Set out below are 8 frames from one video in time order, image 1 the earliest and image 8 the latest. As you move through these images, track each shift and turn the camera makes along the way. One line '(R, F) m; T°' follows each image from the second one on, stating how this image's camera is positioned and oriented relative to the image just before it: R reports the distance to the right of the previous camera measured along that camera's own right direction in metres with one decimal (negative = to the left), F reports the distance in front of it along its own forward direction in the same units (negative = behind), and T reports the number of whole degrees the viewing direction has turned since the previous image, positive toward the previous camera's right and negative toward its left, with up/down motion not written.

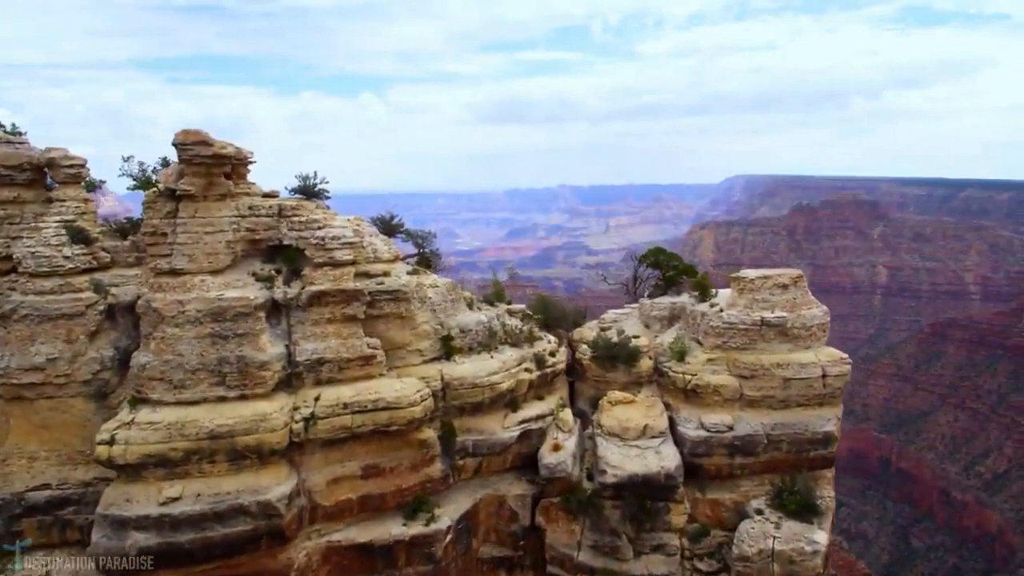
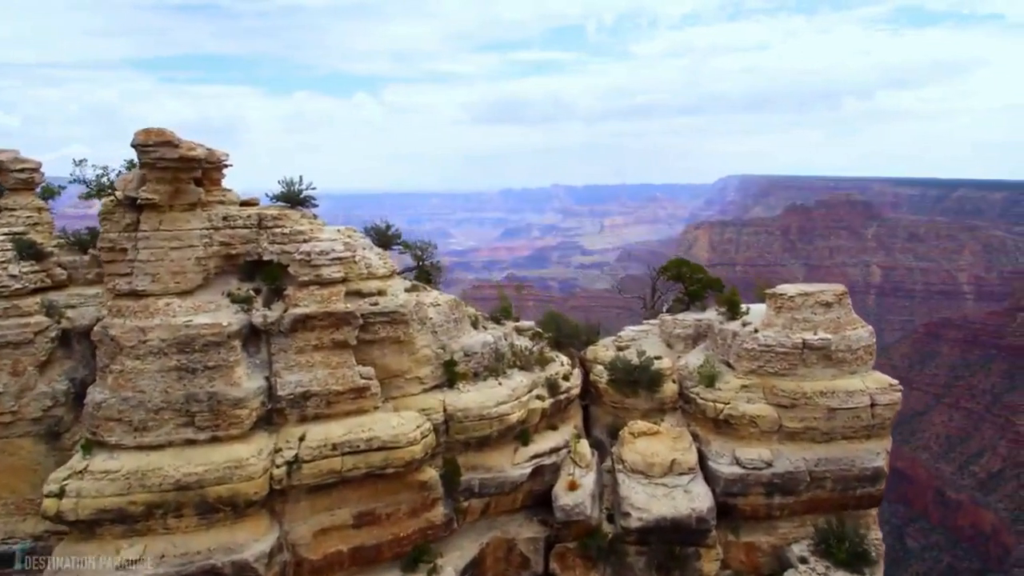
(-0.3, +2.0) m; 0°
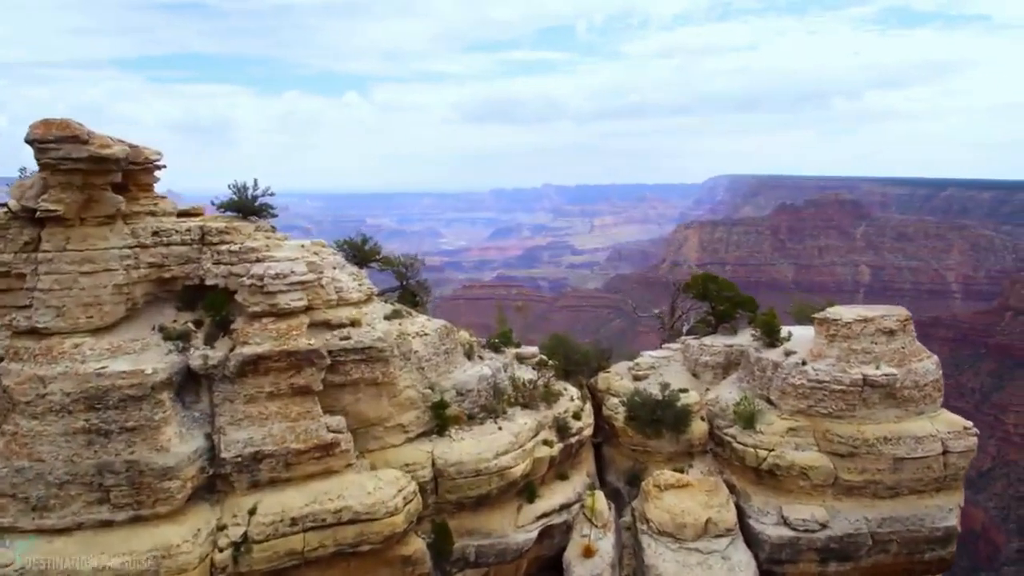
(-0.2, +2.8) m; +1°
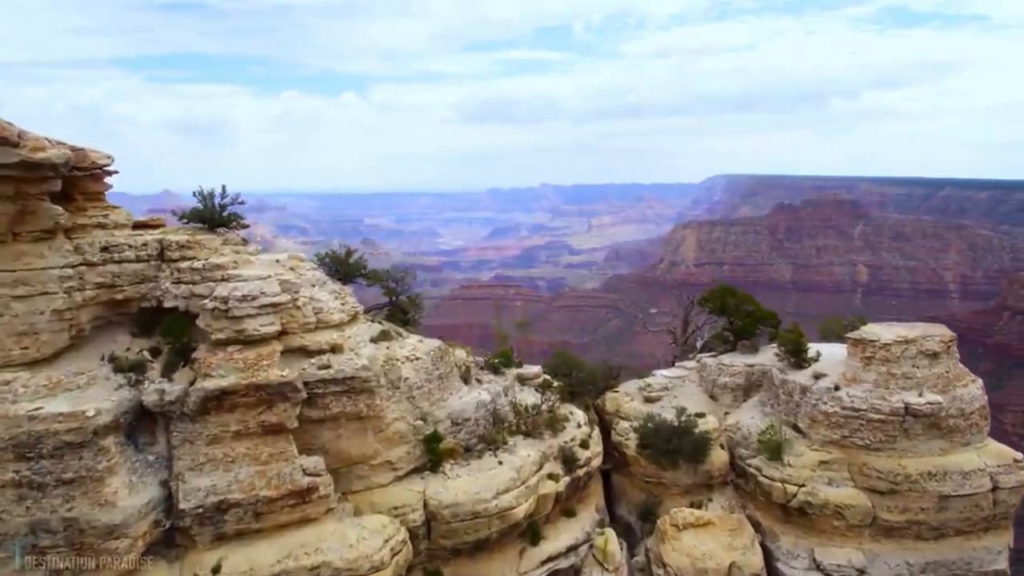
(-0.1, +1.4) m; 0°
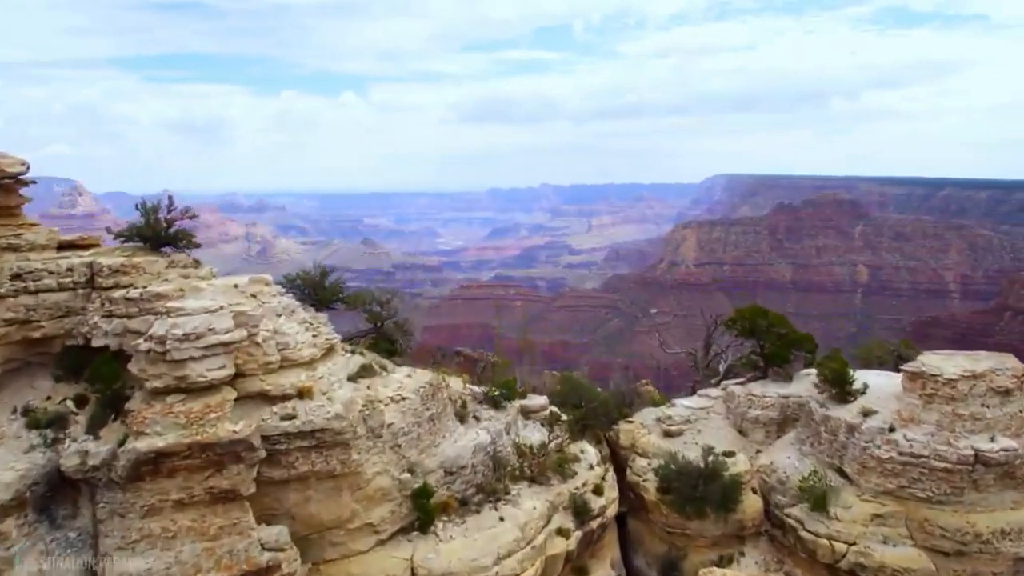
(0.0, +1.8) m; 0°
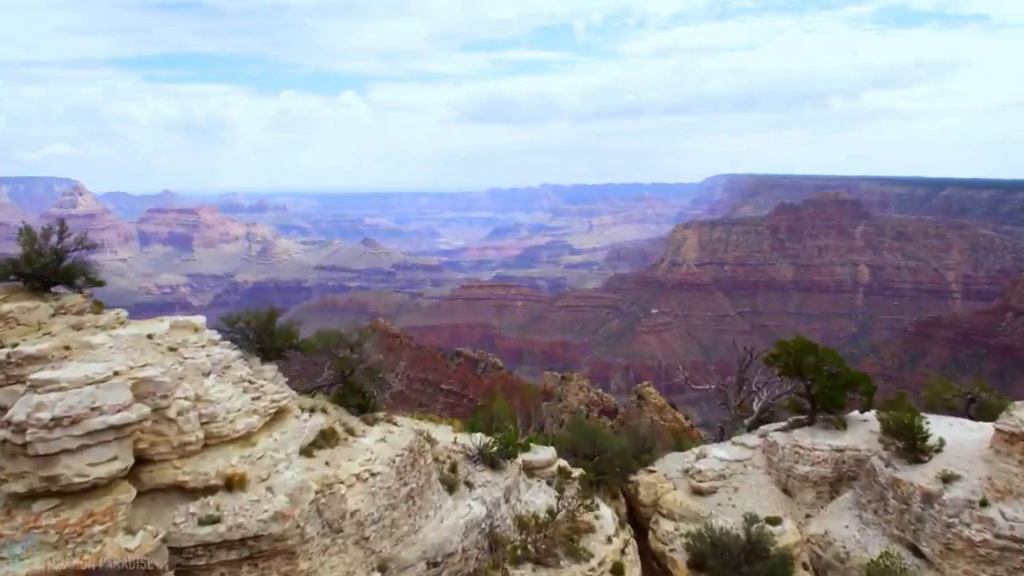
(-0.8, -0.7) m; 0°
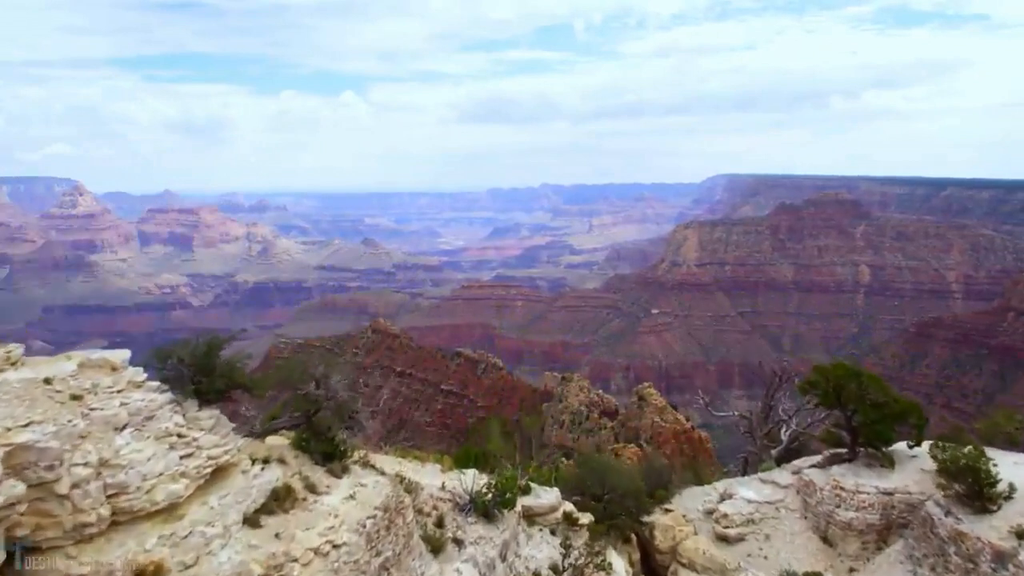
(+0.2, +1.9) m; 0°
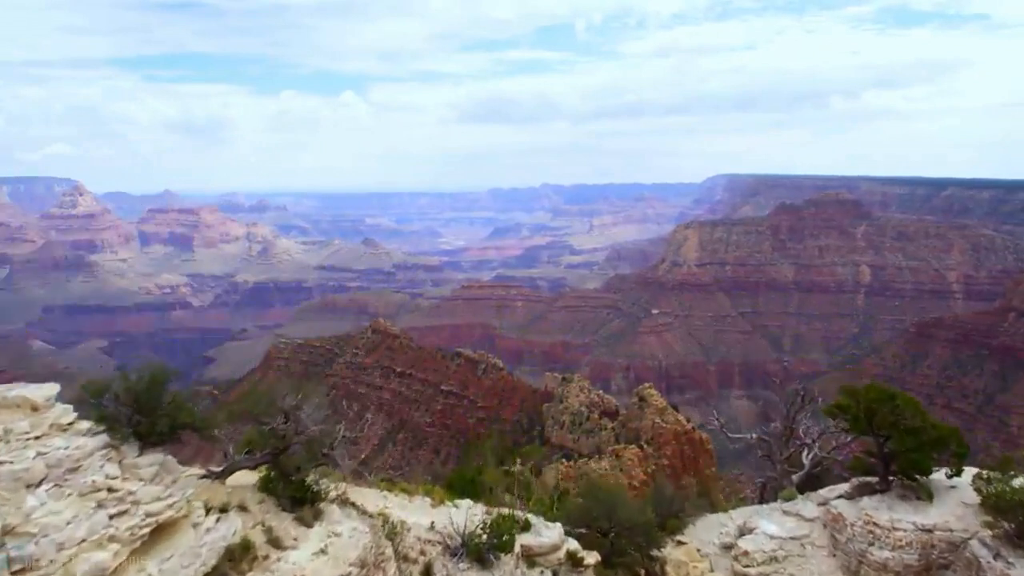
(-0.2, +1.3) m; 0°
